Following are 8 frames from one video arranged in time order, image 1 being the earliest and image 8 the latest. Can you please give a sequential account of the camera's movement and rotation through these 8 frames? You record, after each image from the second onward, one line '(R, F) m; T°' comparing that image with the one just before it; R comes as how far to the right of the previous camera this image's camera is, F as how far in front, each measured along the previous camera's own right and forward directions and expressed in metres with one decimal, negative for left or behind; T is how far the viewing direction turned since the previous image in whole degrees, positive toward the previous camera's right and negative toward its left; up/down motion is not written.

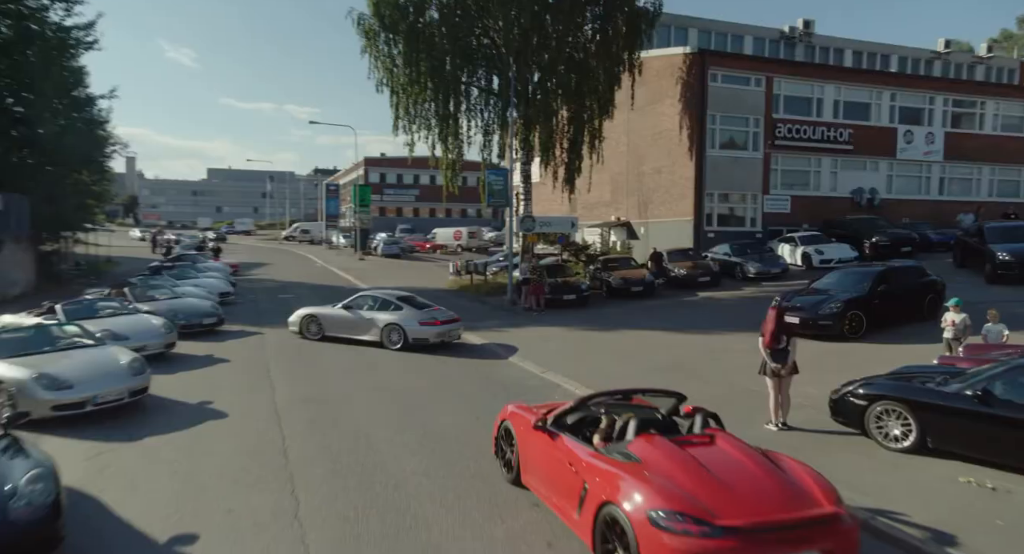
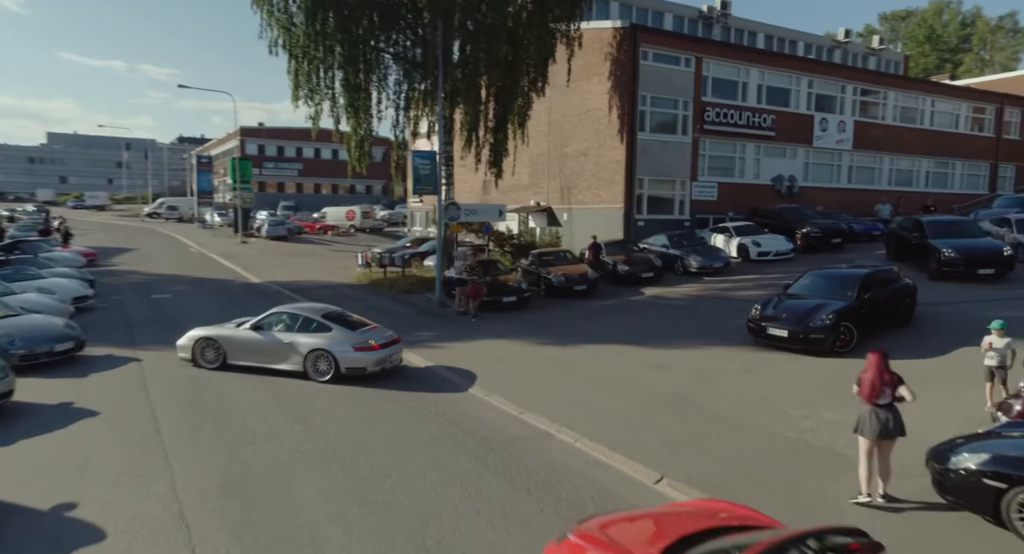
(-1.3, +2.6) m; +10°
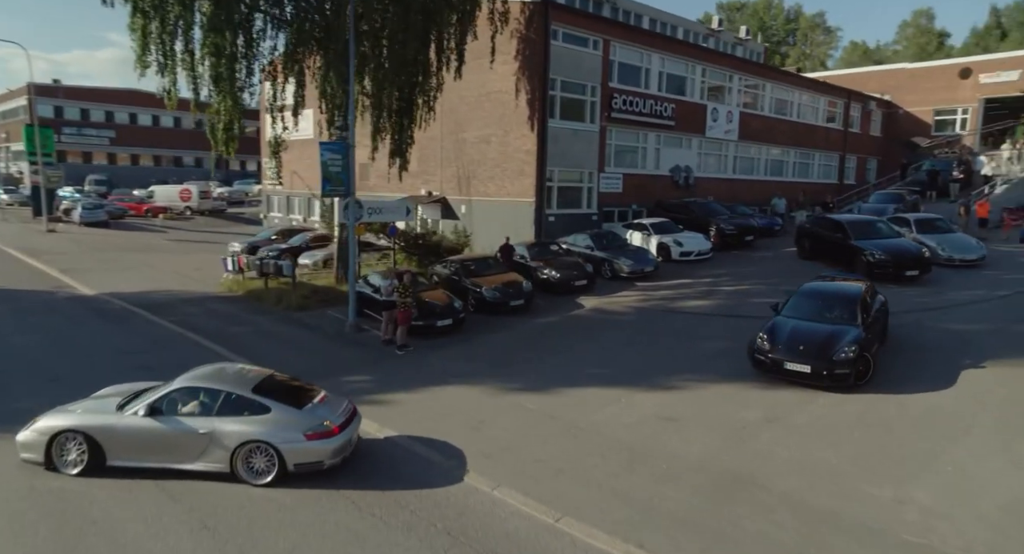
(-2.1, +2.9) m; +14°
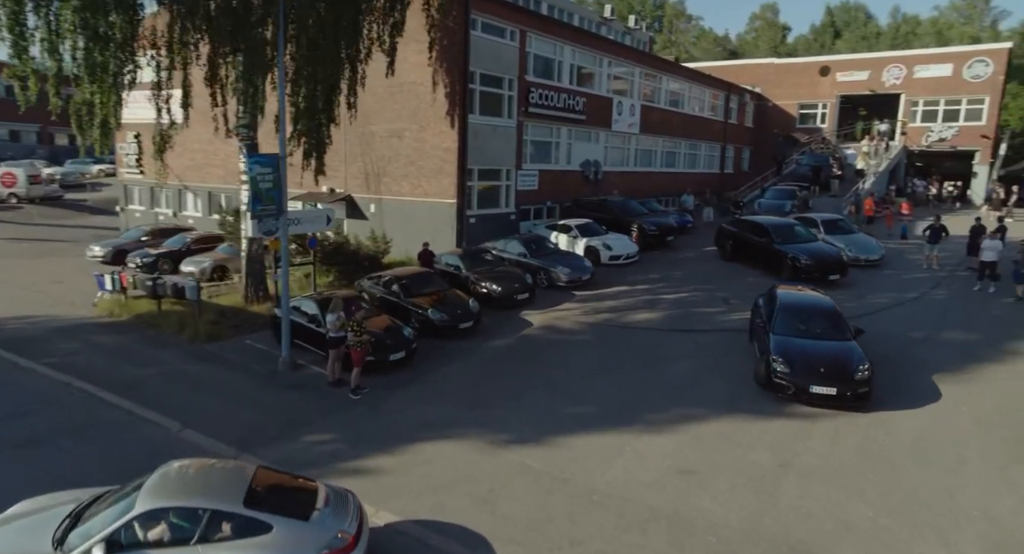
(-1.9, +1.5) m; +12°
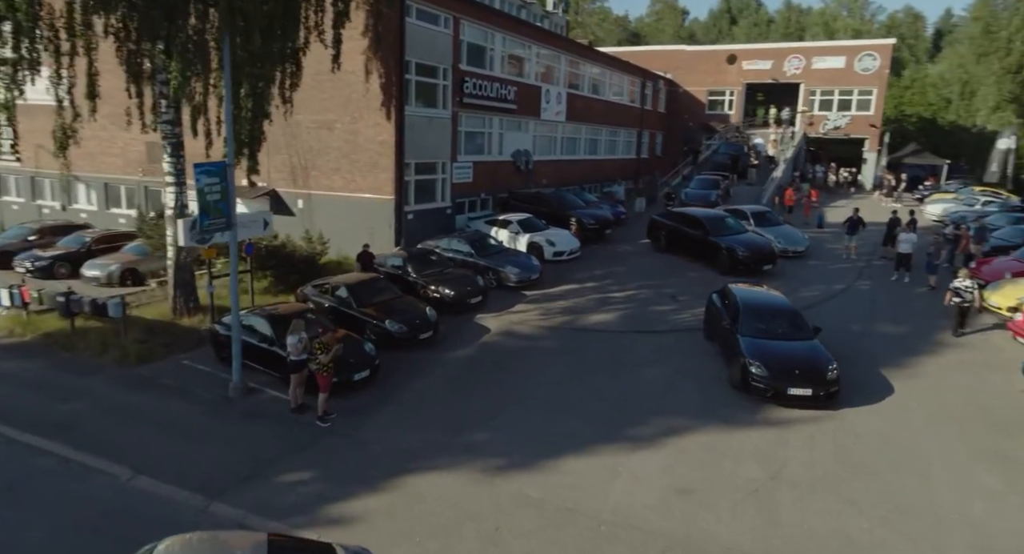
(-1.3, +0.6) m; +8°
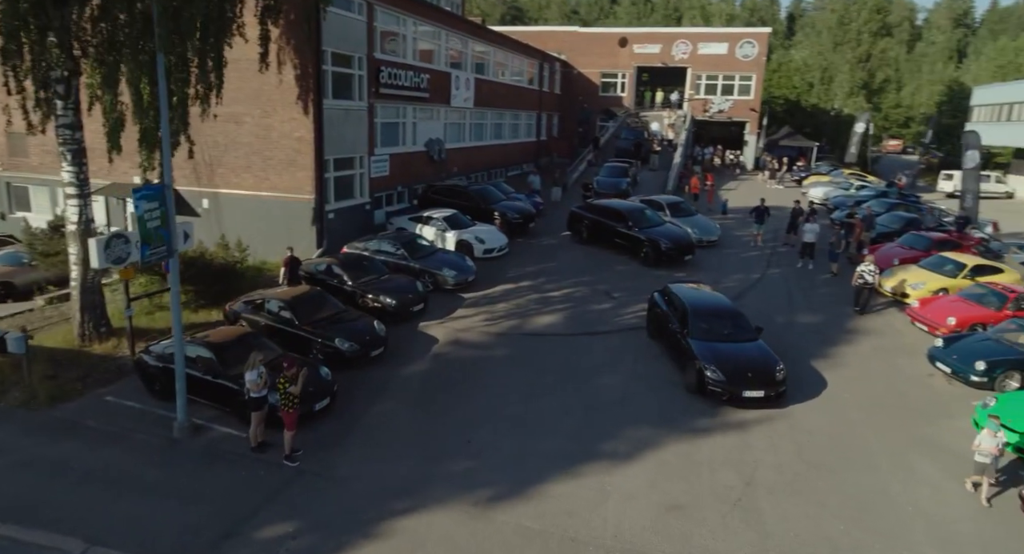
(-1.5, +0.4) m; +10°
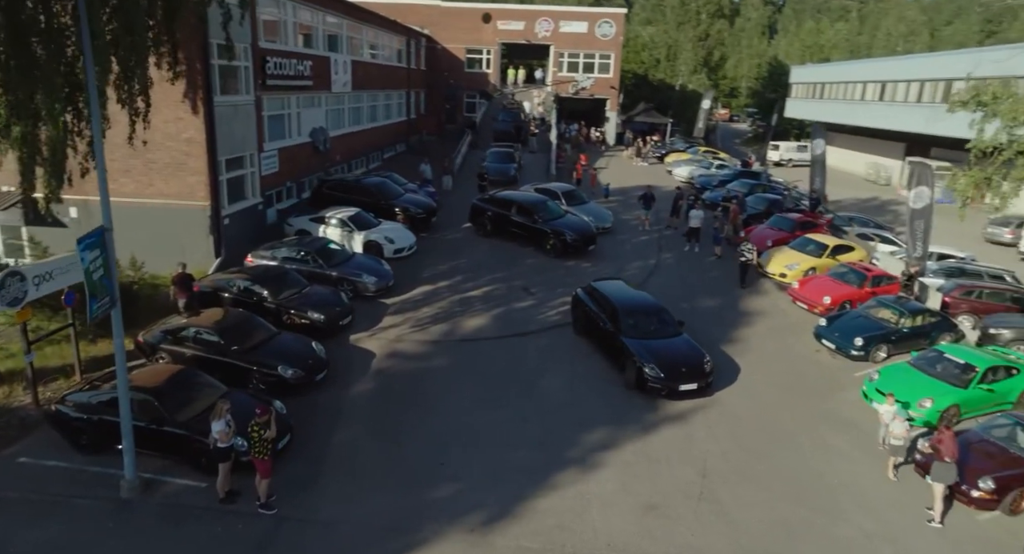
(-1.9, +0.1) m; +13°
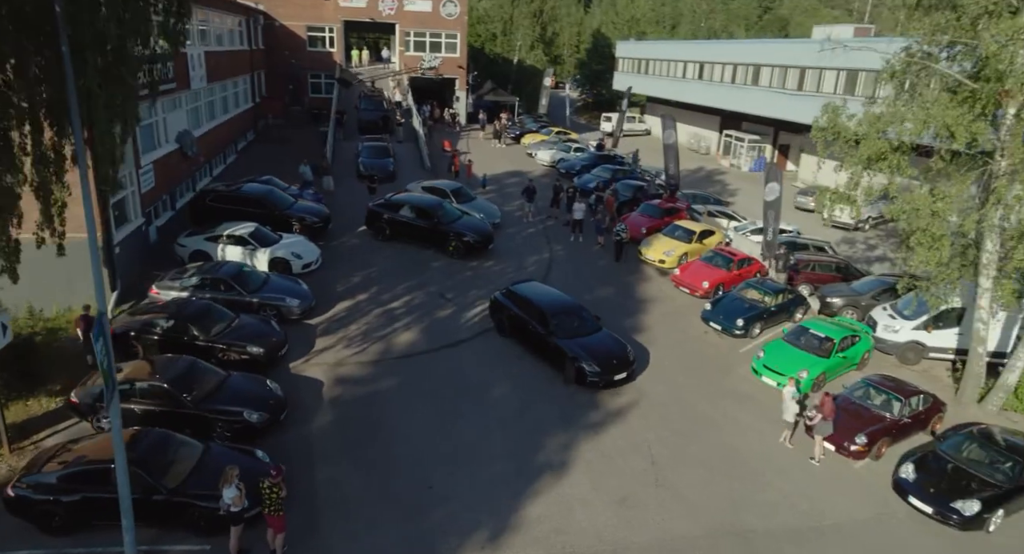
(-2.5, -0.6) m; +14°
